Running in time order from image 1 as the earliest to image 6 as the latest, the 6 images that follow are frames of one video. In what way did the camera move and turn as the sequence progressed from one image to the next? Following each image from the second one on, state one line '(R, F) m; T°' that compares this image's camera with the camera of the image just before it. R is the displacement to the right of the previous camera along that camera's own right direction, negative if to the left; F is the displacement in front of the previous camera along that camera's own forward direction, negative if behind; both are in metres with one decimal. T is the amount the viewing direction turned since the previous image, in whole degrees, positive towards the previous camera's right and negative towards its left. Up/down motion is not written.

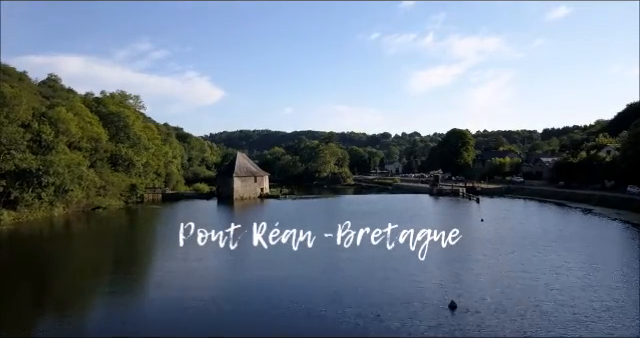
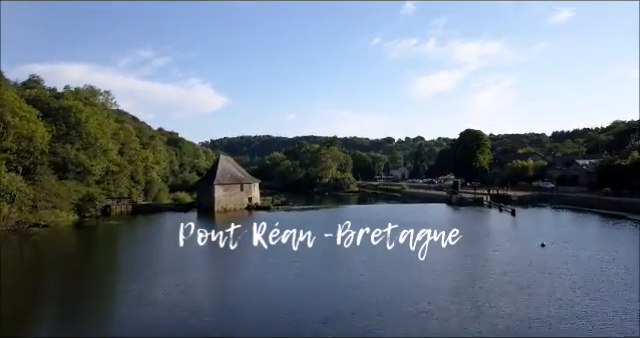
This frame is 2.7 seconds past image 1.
(+0.5, +8.8) m; 0°
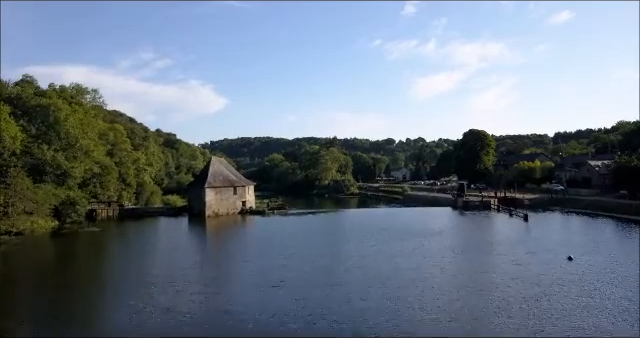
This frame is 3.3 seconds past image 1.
(+0.3, +2.7) m; 0°
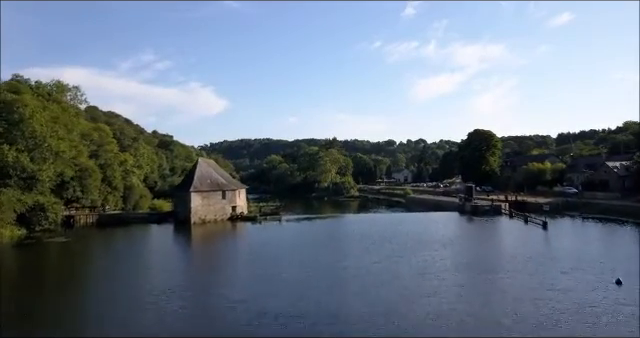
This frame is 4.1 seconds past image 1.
(+0.4, +3.6) m; 0°
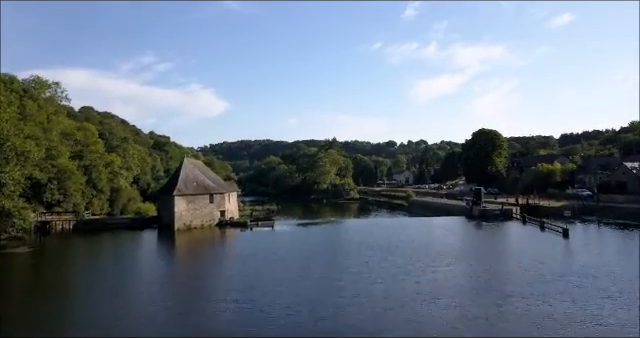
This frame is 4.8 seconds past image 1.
(+0.4, +3.3) m; 0°
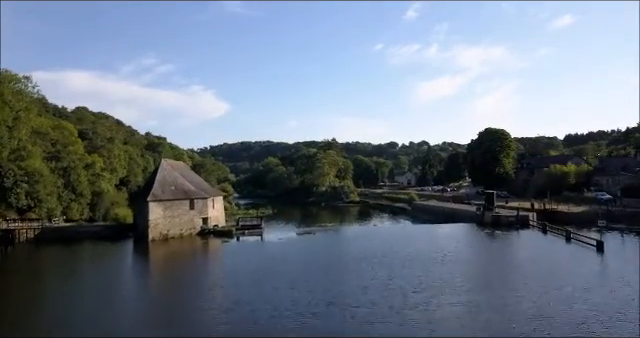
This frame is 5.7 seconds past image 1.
(+0.6, +4.1) m; 0°
